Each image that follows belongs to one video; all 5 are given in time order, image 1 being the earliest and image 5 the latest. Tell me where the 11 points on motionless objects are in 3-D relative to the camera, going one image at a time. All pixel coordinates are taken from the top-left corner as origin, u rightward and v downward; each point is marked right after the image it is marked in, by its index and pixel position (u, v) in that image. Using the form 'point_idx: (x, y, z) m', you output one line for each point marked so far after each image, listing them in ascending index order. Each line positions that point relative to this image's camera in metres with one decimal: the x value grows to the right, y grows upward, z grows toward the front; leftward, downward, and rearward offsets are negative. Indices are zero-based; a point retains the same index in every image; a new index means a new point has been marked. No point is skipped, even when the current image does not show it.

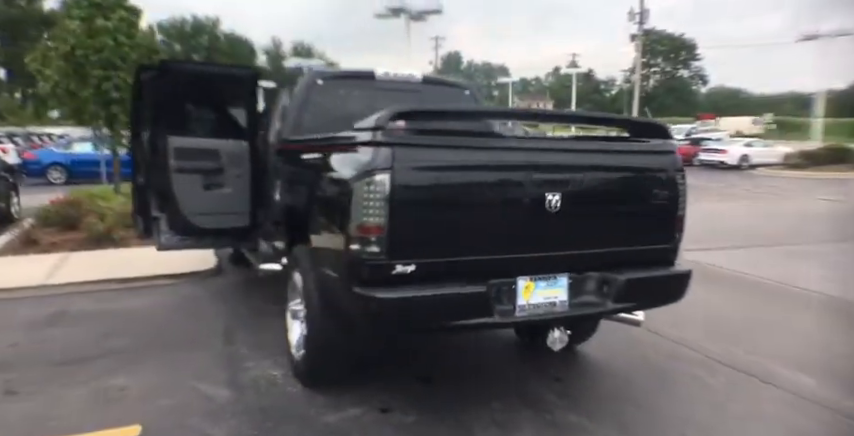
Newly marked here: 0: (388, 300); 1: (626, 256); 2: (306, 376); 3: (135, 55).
0: (-0.2, -0.4, +2.2) m
1: (+1.0, -0.2, +2.8) m
2: (-0.7, -0.9, +3.1) m
3: (-5.2, +2.9, +9.5) m
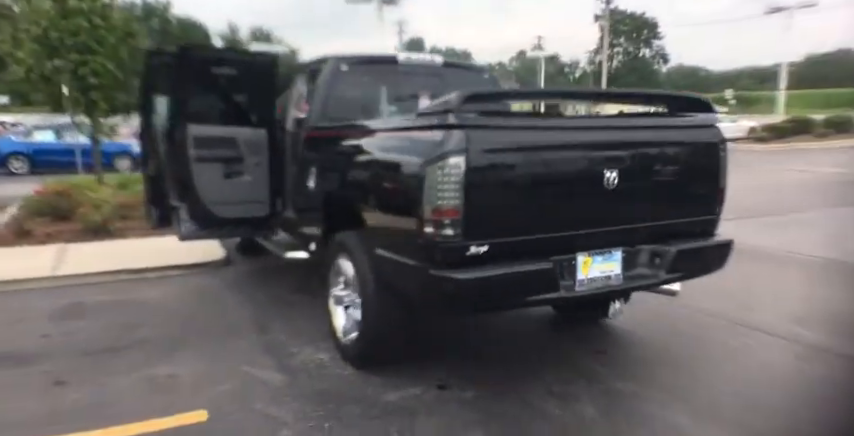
0: (+0.2, -0.3, +2.3) m
1: (+1.3, -0.1, +2.9) m
2: (-0.4, -0.8, +3.1) m
3: (-5.3, +3.1, +9.1) m
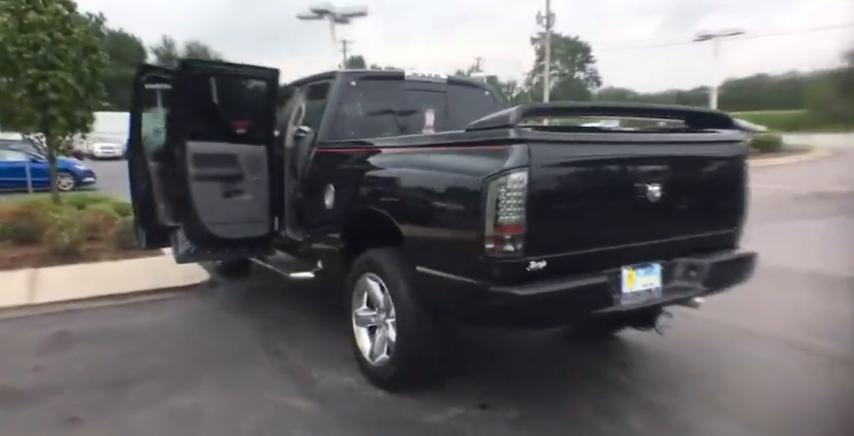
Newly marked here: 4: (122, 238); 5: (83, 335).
0: (+0.4, -0.3, +2.3) m
1: (+1.5, -0.1, +3.0) m
2: (-0.2, -0.9, +3.0) m
3: (-5.7, +2.7, +8.6) m
4: (-3.6, -0.2, +6.2) m
5: (-2.5, -0.9, +3.9) m
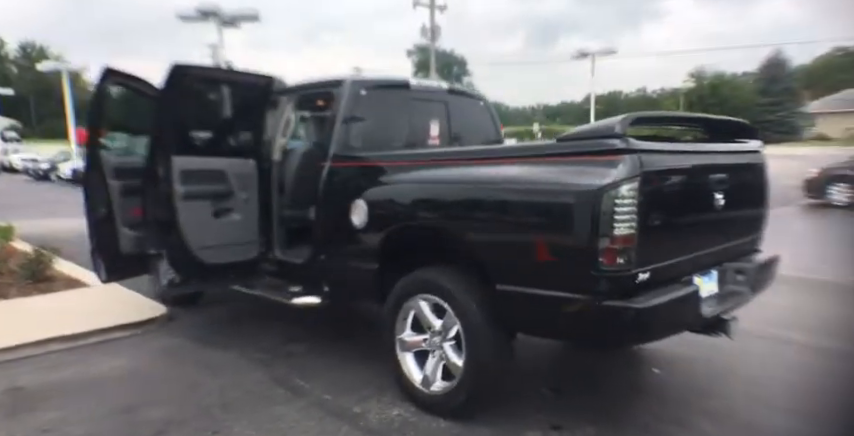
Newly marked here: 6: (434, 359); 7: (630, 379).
0: (+0.9, -0.4, +2.2) m
1: (+1.8, -0.2, +3.2) m
2: (+0.1, -1.0, +2.8) m
3: (-6.6, +2.3, +7.2) m
4: (-3.9, -0.5, +5.2) m
5: (-2.3, -1.0, +3.2) m
6: (0.0, -0.8, +3.0) m
7: (+1.3, -1.0, +3.4) m
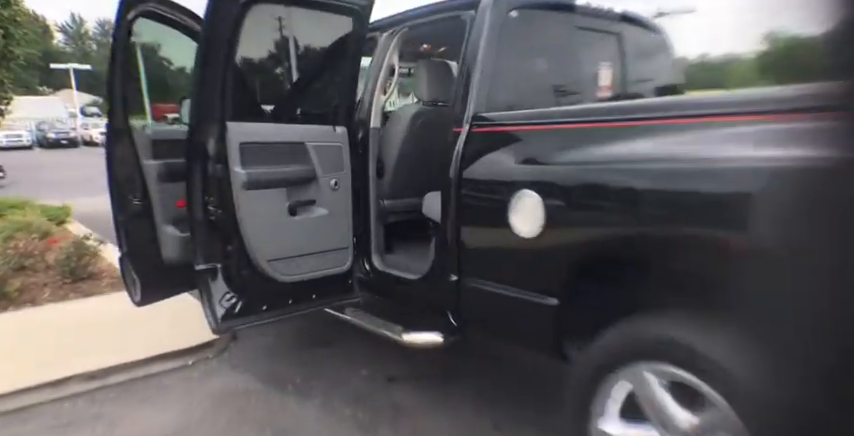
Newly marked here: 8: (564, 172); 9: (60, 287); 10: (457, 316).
0: (+1.6, -0.5, +0.8) m
1: (+2.6, -0.2, +1.6) m
2: (+0.9, -1.1, +1.5) m
3: (-5.3, +2.5, +6.4) m
4: (-2.9, -0.4, +4.3) m
5: (-1.5, -1.0, +2.2) m
6: (+0.8, -0.8, +1.6) m
7: (+2.1, -1.0, +2.0) m
8: (+0.5, +0.2, +1.9) m
9: (-2.9, -0.5, +4.3) m
10: (+0.1, -0.4, +2.4) m
